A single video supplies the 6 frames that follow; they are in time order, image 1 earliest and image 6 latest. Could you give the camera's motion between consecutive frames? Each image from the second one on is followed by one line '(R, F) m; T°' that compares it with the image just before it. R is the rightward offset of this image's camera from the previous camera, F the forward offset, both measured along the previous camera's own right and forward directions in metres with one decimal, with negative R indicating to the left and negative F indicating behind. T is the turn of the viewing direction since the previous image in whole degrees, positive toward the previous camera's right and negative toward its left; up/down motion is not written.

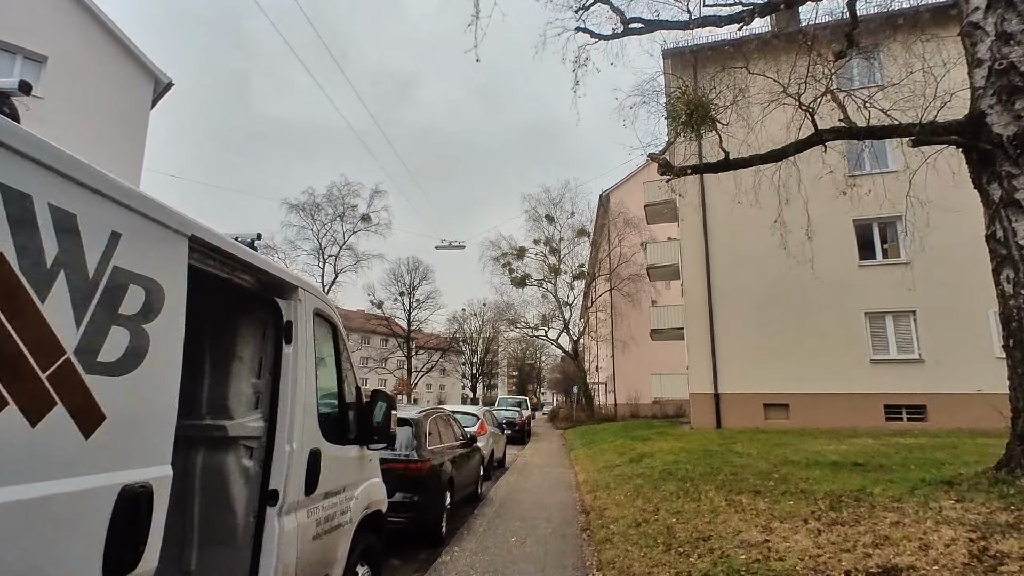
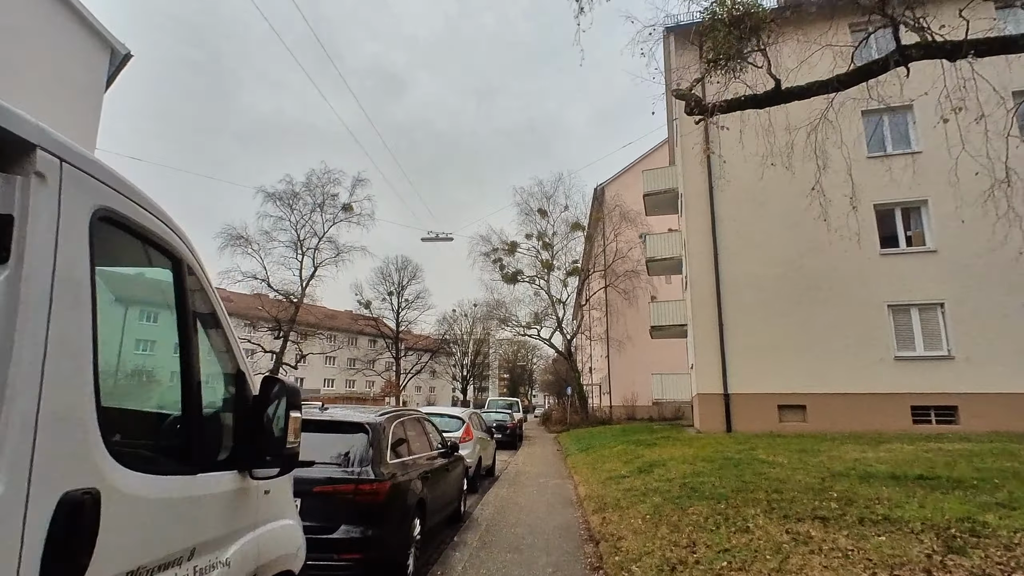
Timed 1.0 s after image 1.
(0.0, +1.6) m; +1°
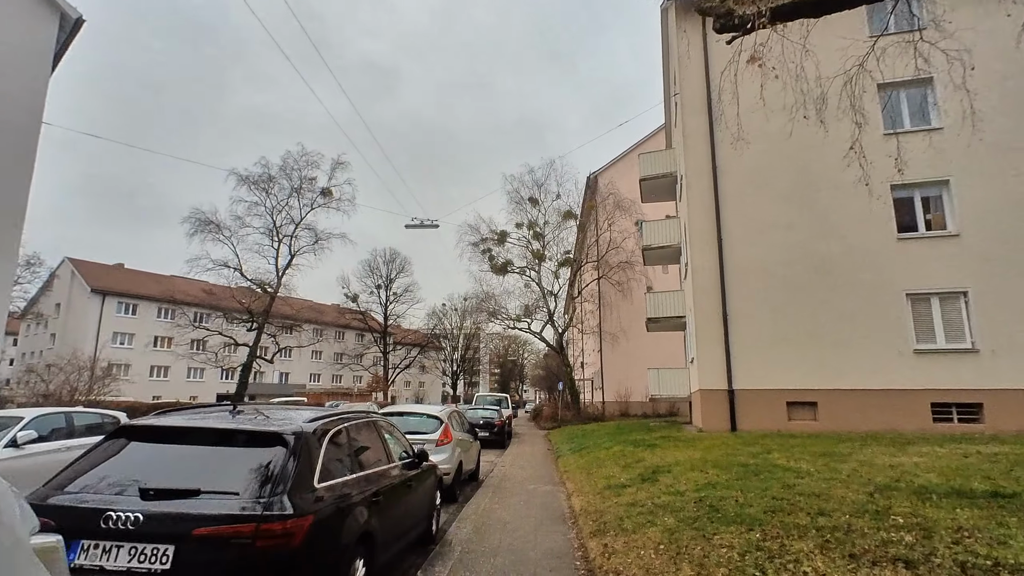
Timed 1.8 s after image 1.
(+0.1, +1.3) m; +1°
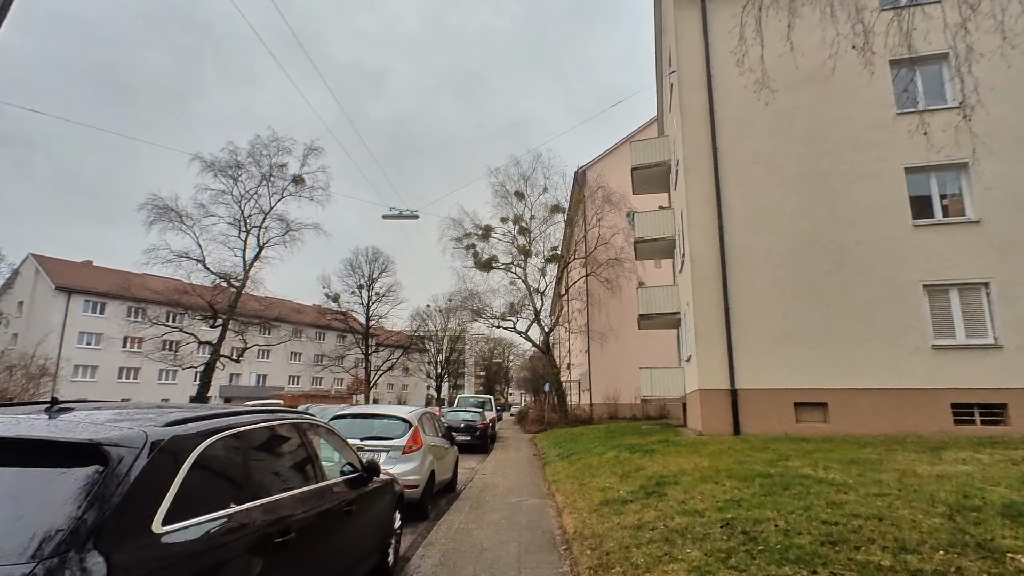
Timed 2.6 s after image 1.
(+0.1, +1.4) m; +1°
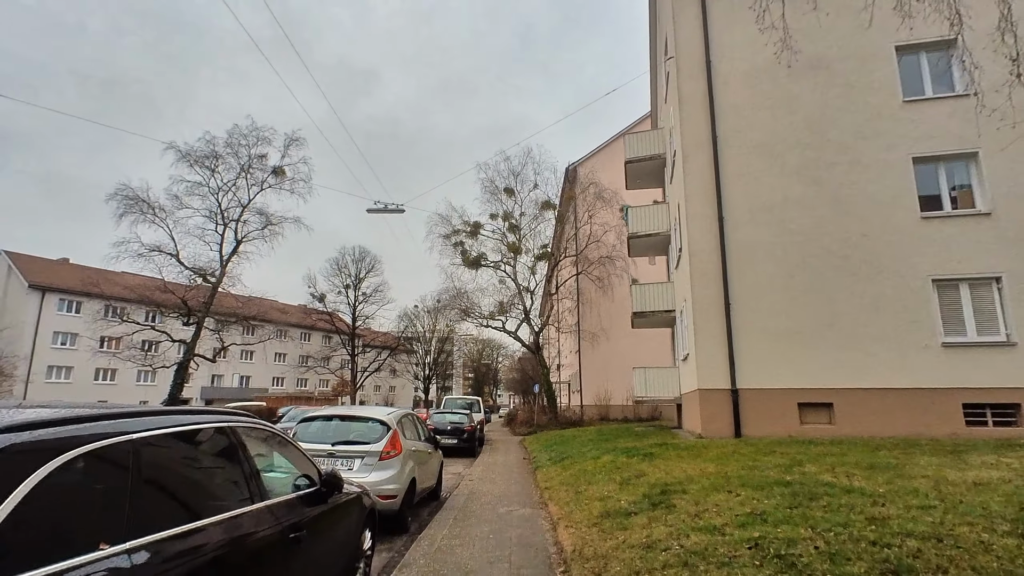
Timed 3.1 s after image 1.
(0.0, +0.8) m; +1°
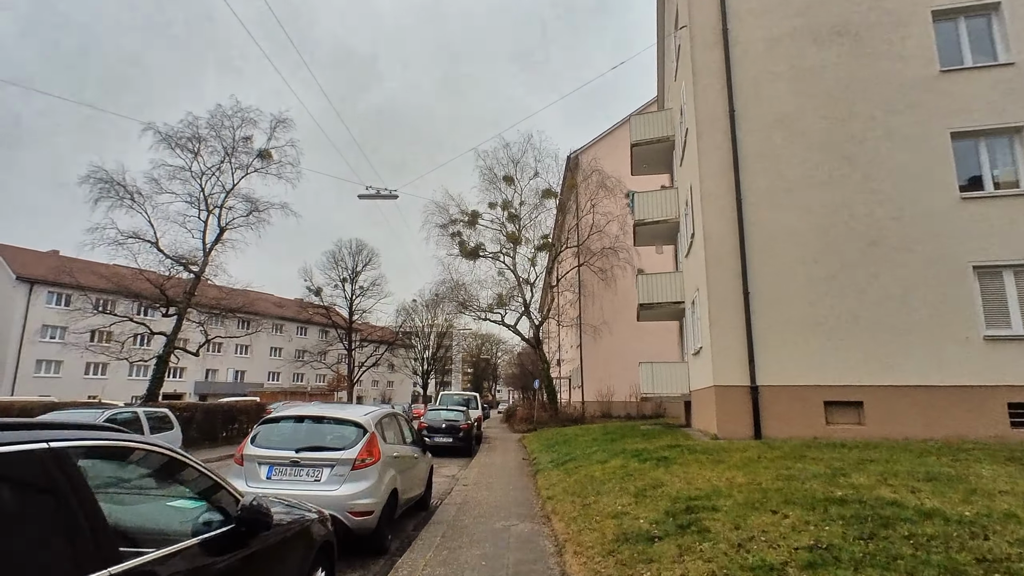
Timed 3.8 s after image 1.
(0.0, +1.1) m; 0°
